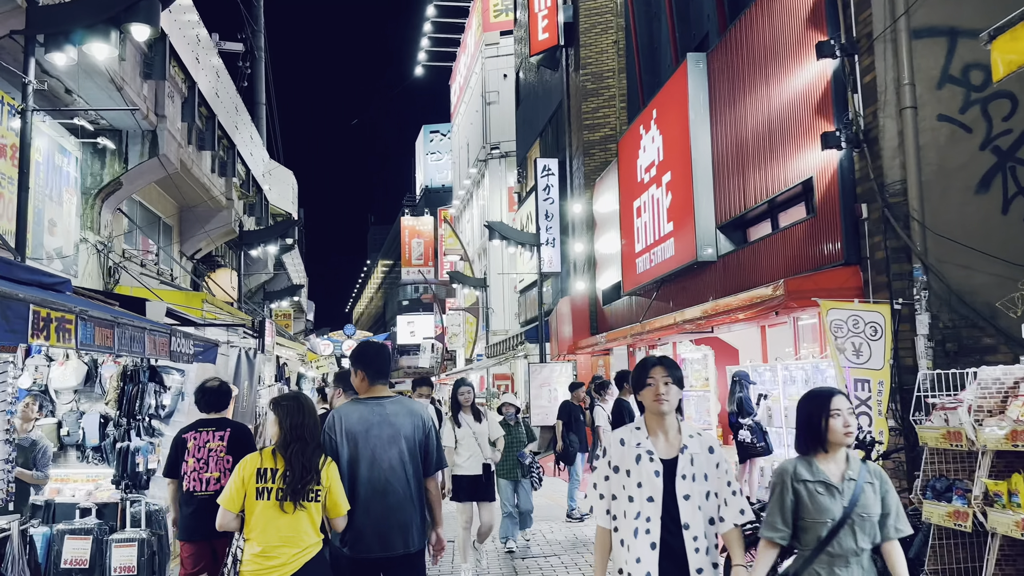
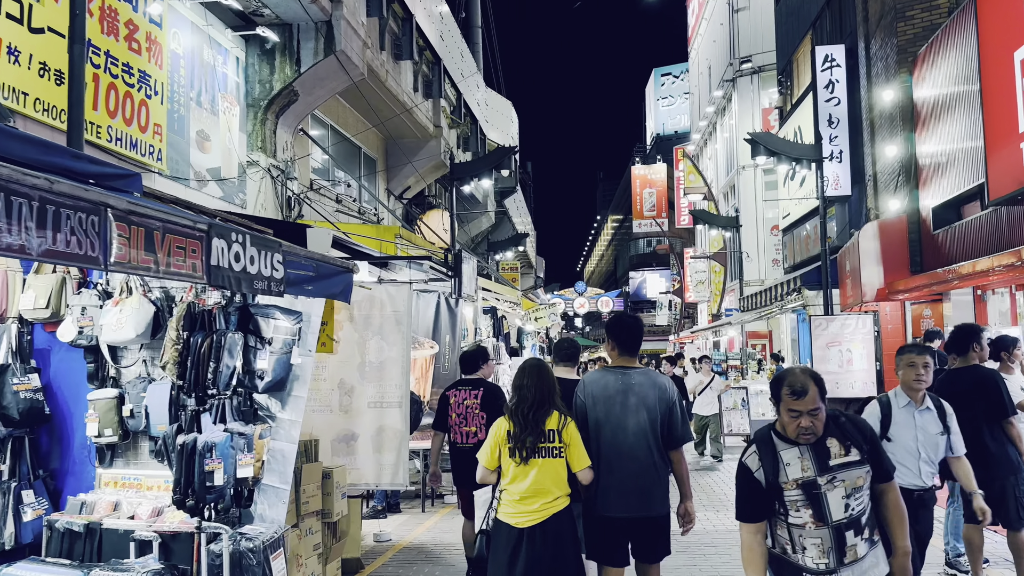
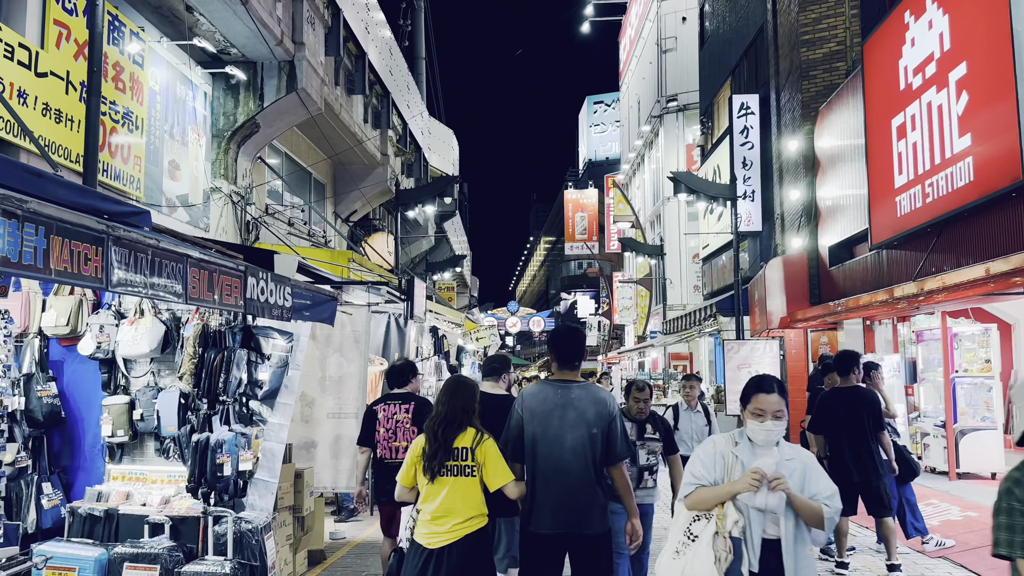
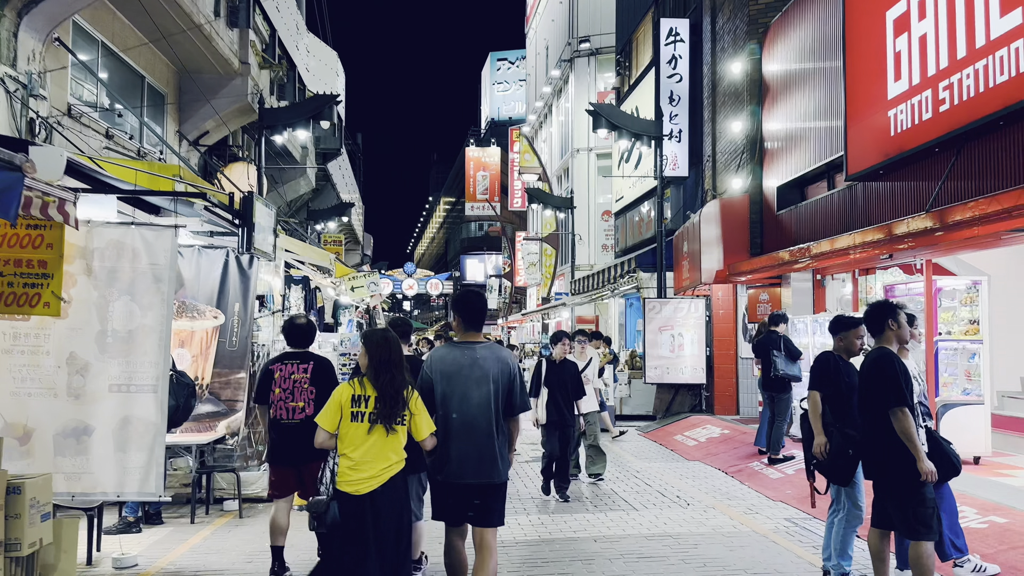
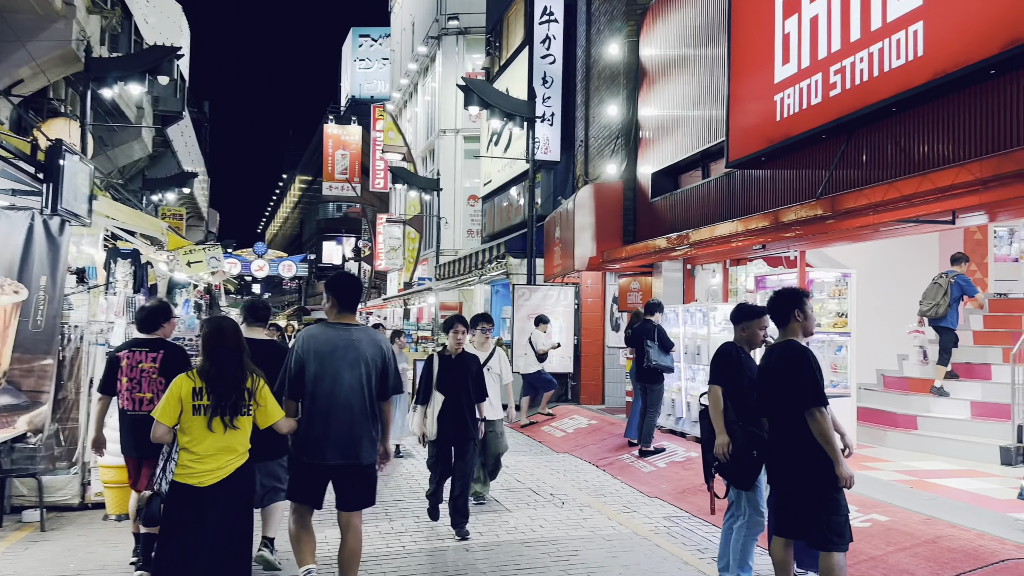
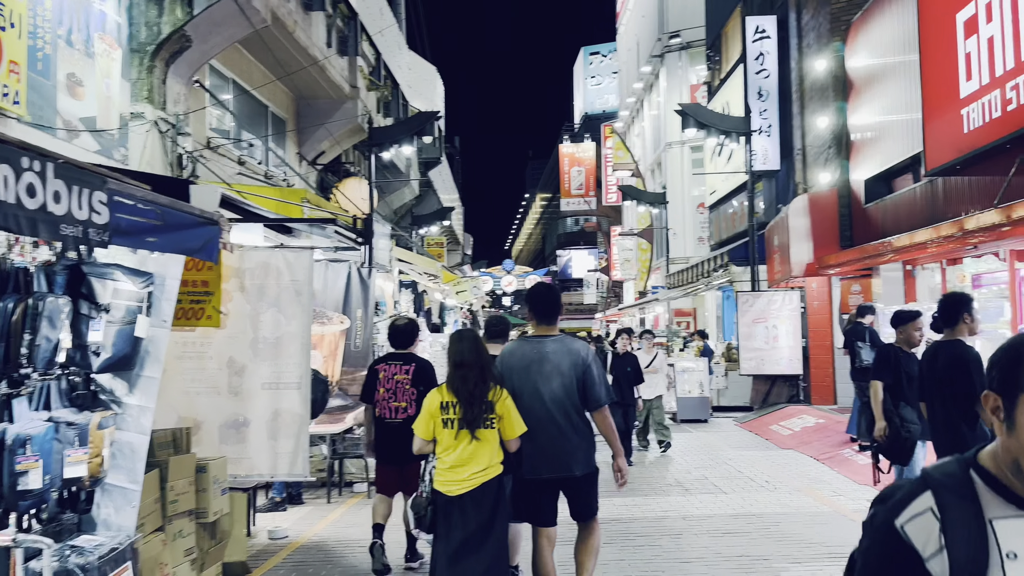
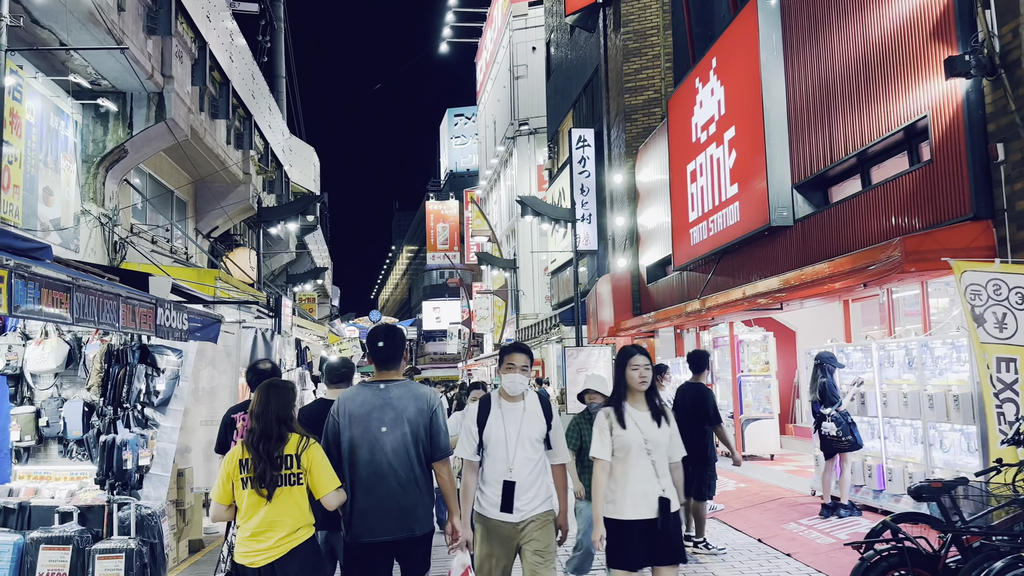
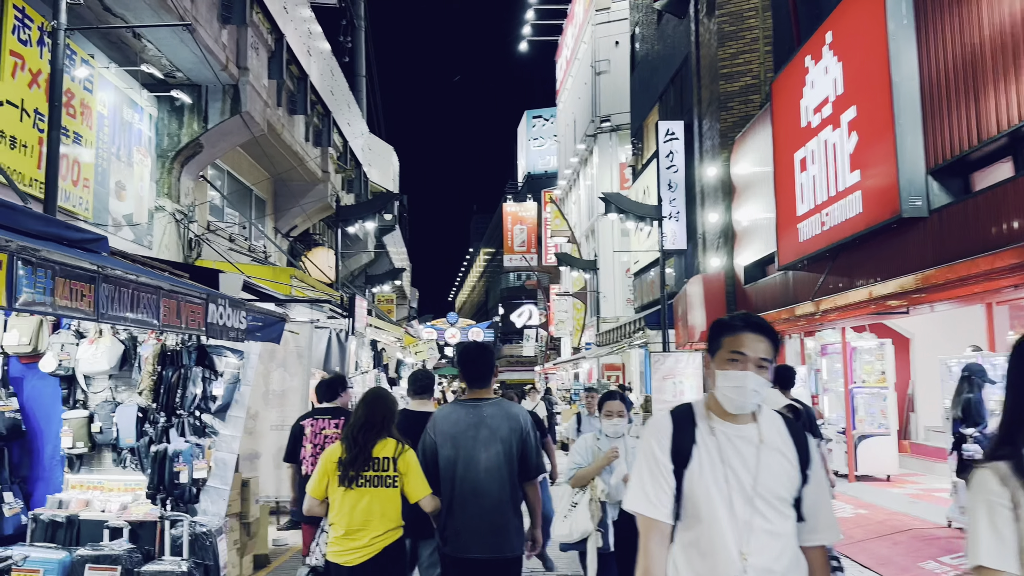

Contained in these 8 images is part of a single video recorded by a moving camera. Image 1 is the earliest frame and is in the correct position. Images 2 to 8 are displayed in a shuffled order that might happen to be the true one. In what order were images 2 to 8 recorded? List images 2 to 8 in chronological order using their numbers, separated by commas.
7, 8, 3, 2, 6, 4, 5
